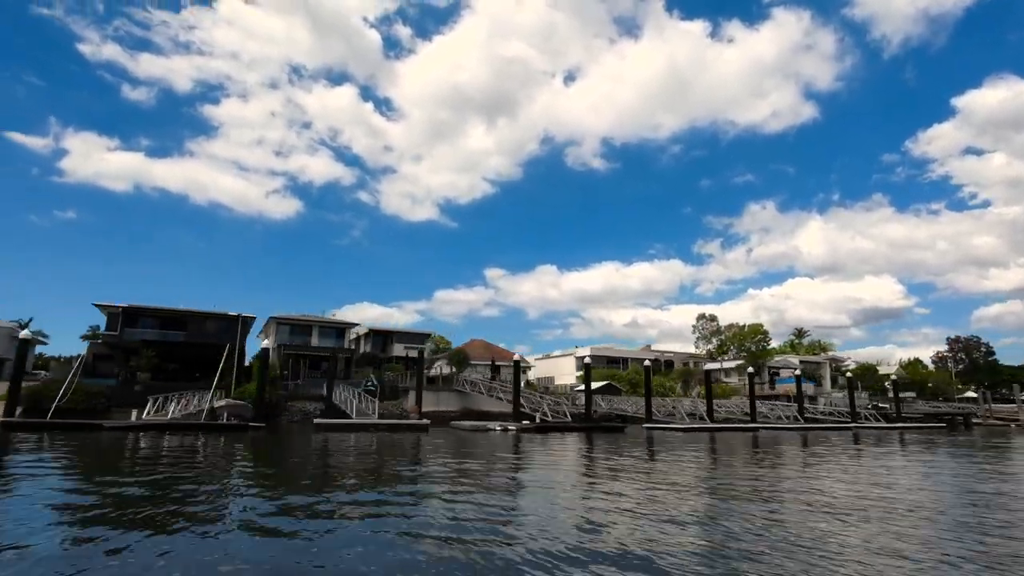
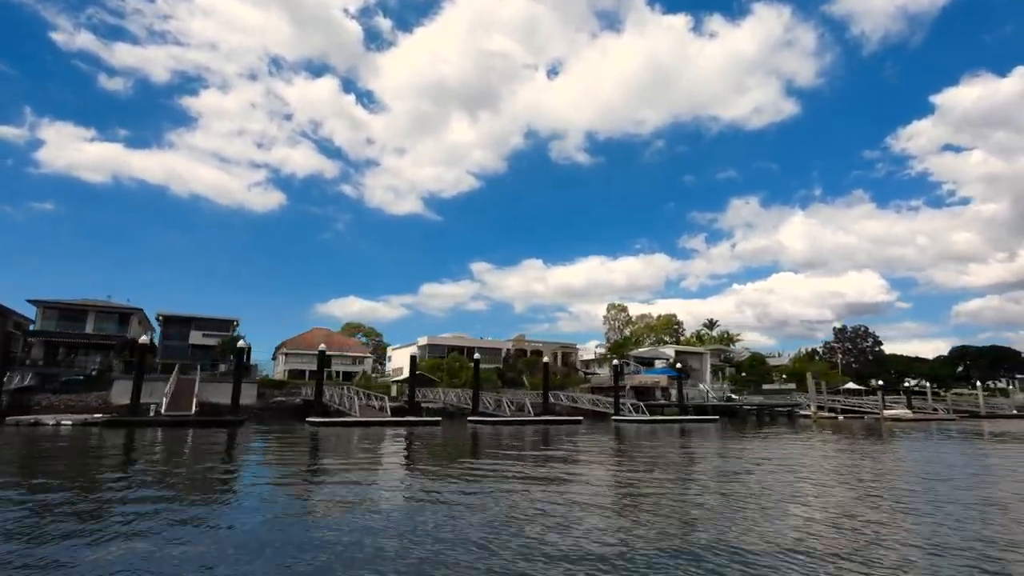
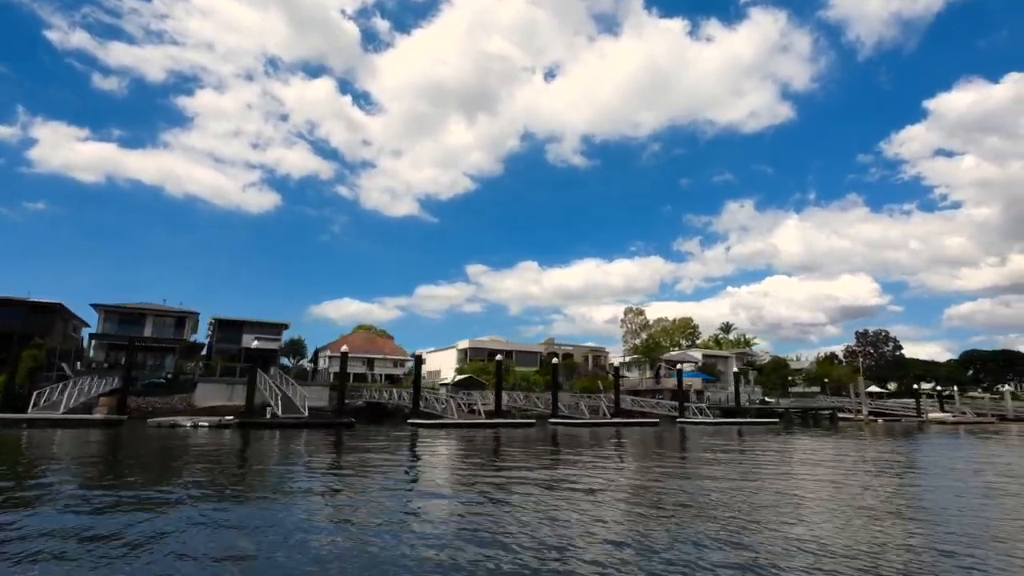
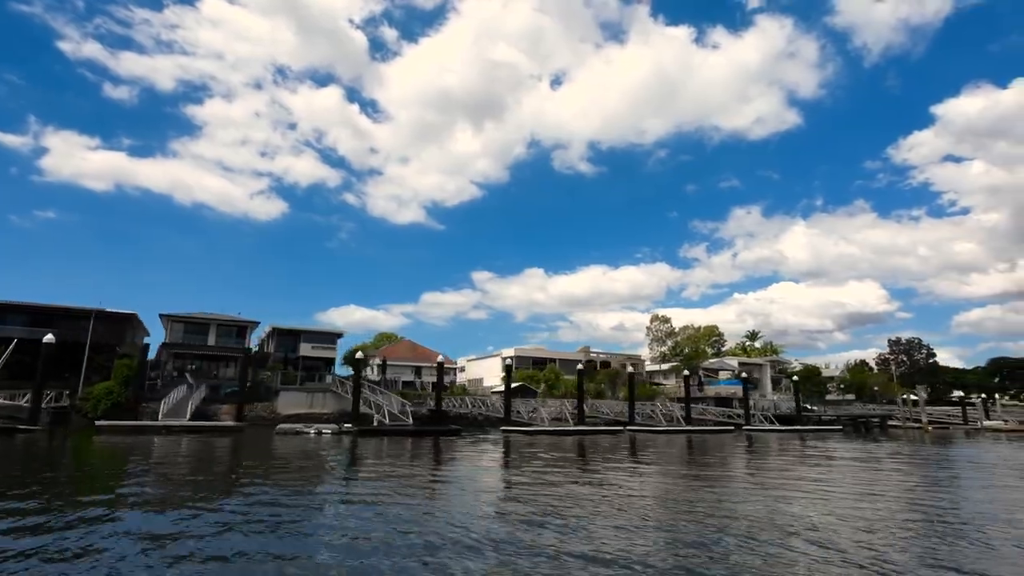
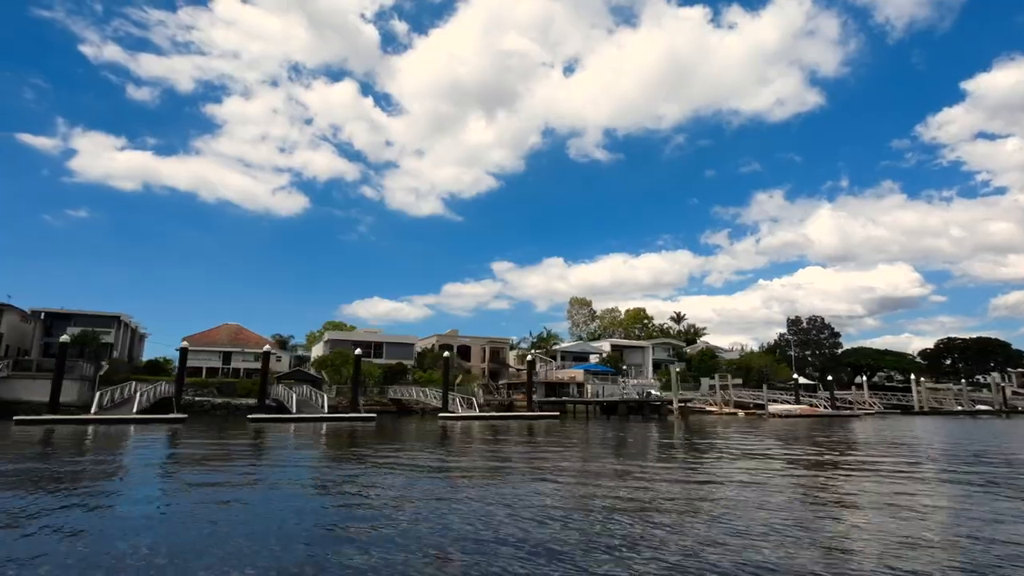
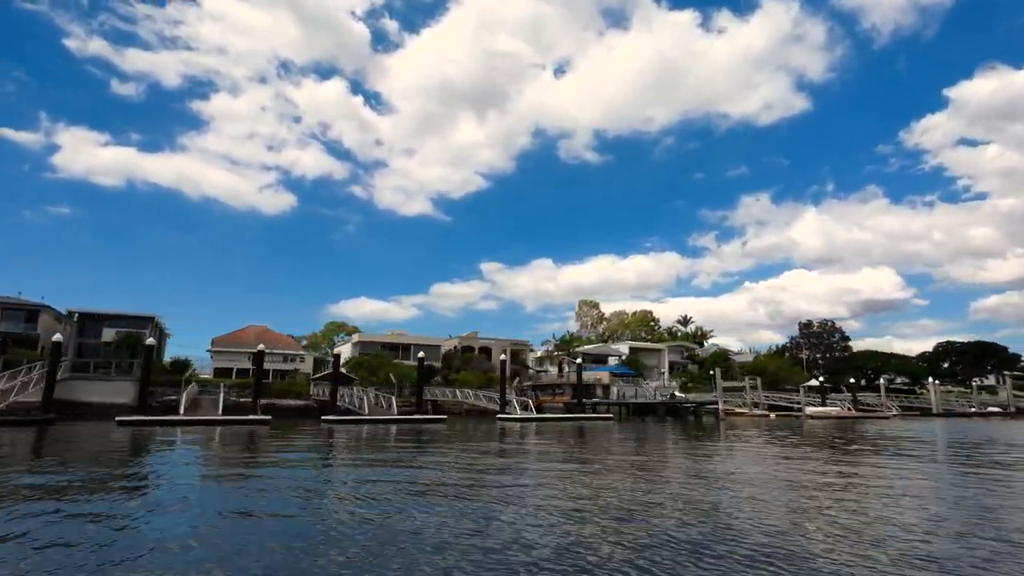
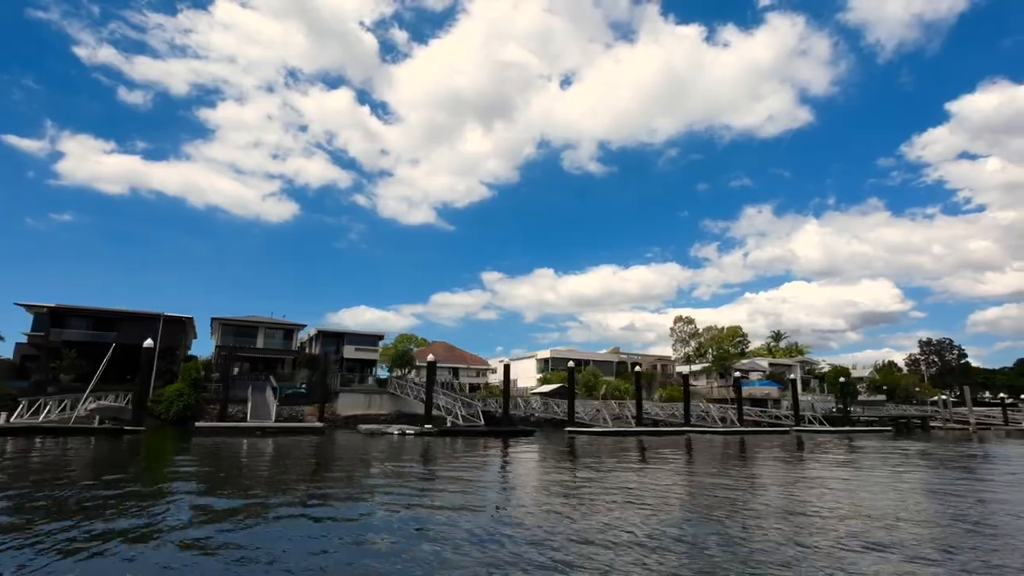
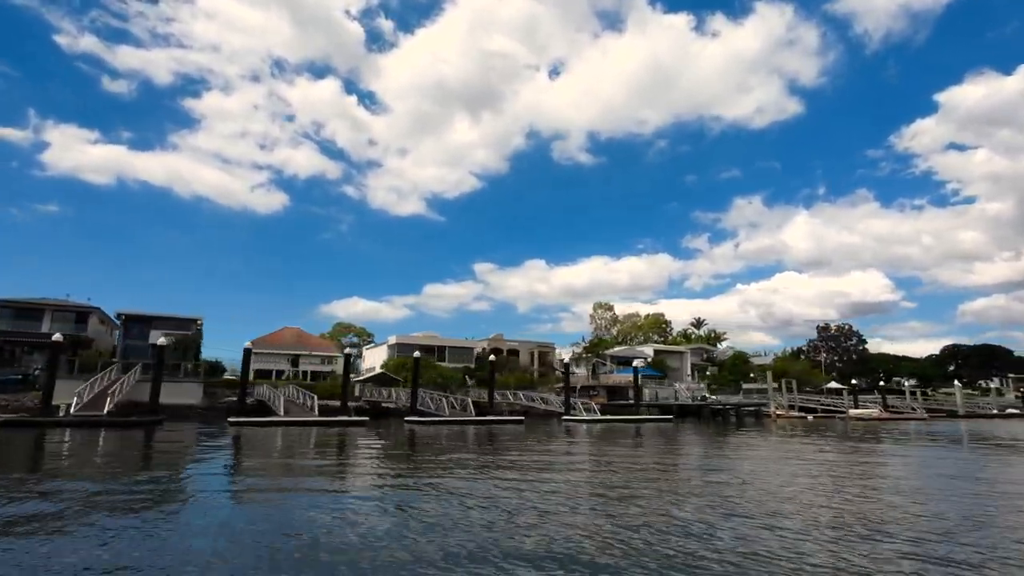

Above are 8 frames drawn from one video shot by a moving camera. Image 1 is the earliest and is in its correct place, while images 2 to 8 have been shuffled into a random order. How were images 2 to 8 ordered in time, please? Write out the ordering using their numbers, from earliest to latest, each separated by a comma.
7, 4, 3, 2, 8, 6, 5
